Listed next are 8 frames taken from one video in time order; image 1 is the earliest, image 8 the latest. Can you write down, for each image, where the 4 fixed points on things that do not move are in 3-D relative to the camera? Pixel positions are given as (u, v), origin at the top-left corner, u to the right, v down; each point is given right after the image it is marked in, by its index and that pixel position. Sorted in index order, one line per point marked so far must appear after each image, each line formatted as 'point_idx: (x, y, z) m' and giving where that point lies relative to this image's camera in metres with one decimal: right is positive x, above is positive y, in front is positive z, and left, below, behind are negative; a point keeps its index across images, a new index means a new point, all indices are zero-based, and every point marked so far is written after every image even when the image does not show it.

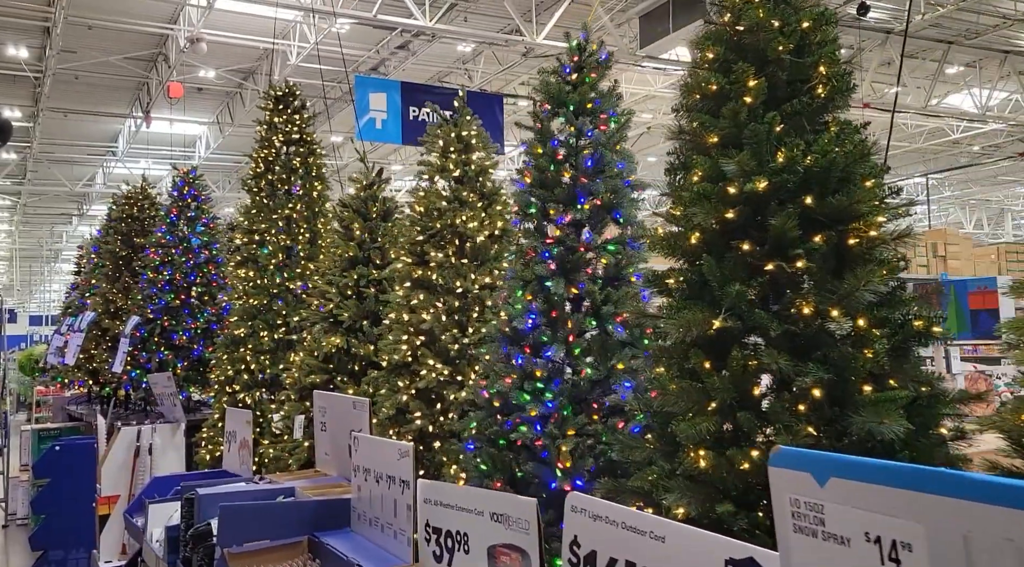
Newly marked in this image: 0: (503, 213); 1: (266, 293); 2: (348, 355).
0: (-0.1, +0.4, +5.7) m
1: (-2.4, -0.1, +9.4) m
2: (-1.2, -0.5, +7.1) m
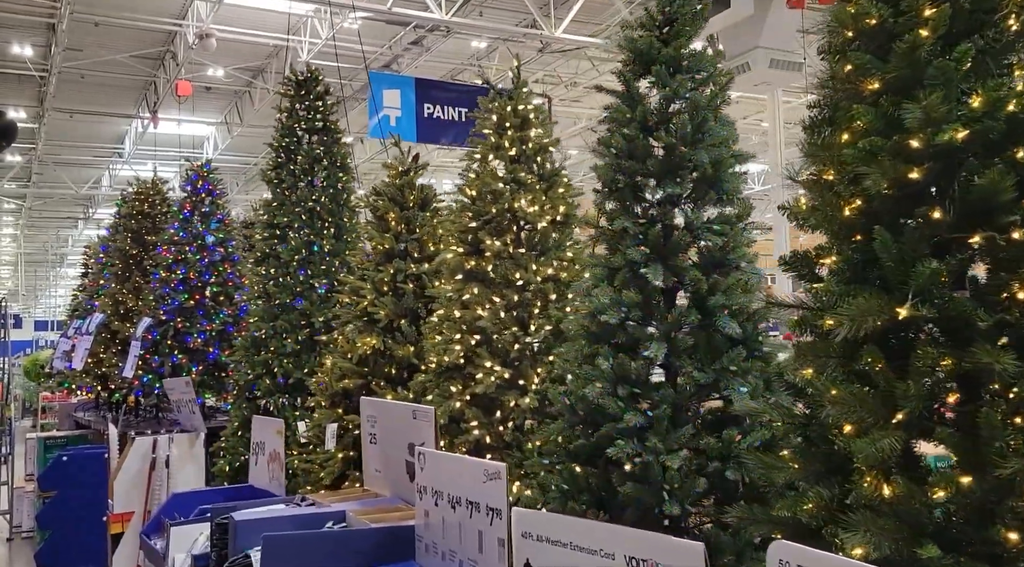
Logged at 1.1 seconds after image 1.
0: (+0.3, +0.5, +5.1) m
1: (-2.1, -0.1, +8.8) m
2: (-0.9, -0.5, +6.5) m
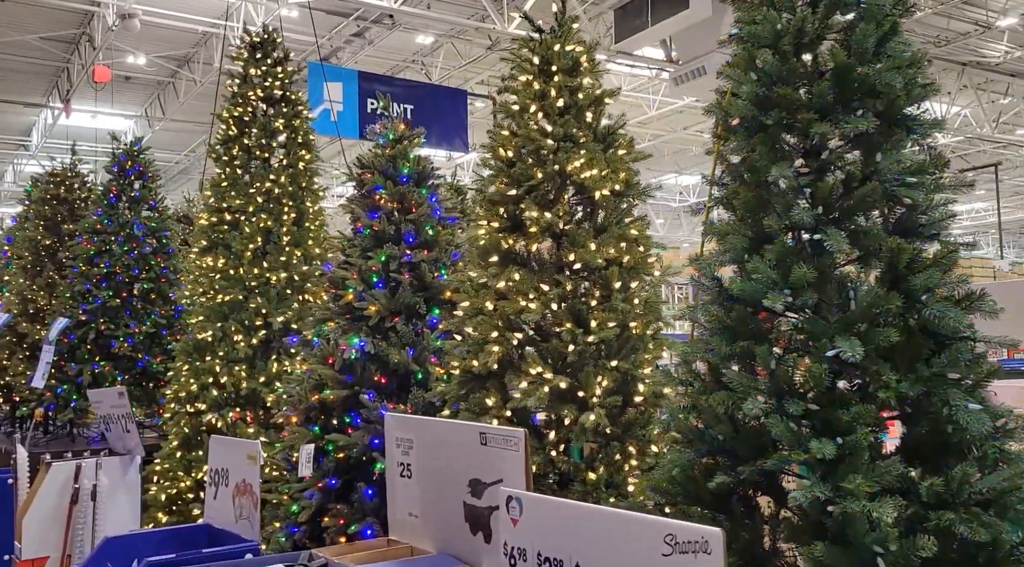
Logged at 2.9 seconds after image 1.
0: (+0.5, +0.5, +4.0) m
1: (-2.2, 0.0, +7.5) m
2: (-0.8, -0.5, +5.3) m
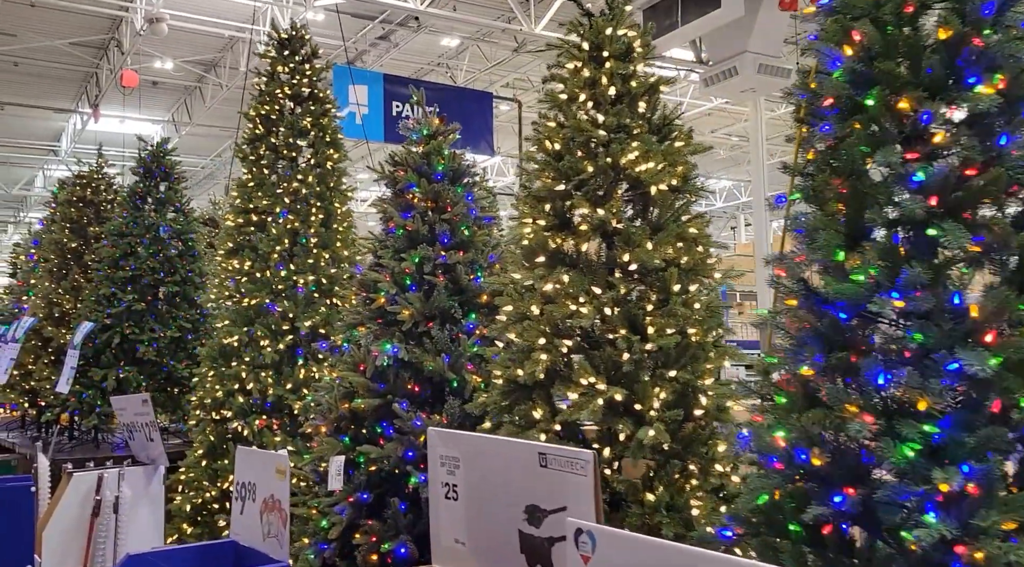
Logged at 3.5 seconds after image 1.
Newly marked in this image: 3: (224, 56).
0: (+0.7, +0.5, +3.7) m
1: (-1.9, 0.0, +7.2) m
2: (-0.6, -0.5, +5.0) m
3: (-4.8, +3.7, +15.6) m
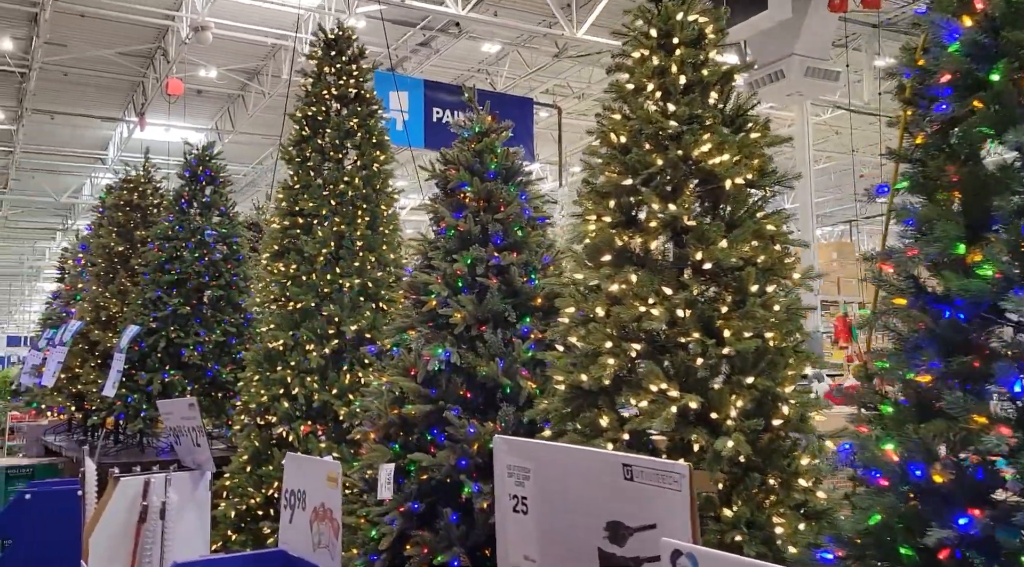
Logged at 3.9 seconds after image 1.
0: (+0.9, +0.5, +3.5) m
1: (-1.5, -0.1, +7.1) m
2: (-0.3, -0.5, +4.8) m
3: (-4.1, +3.7, +15.6) m
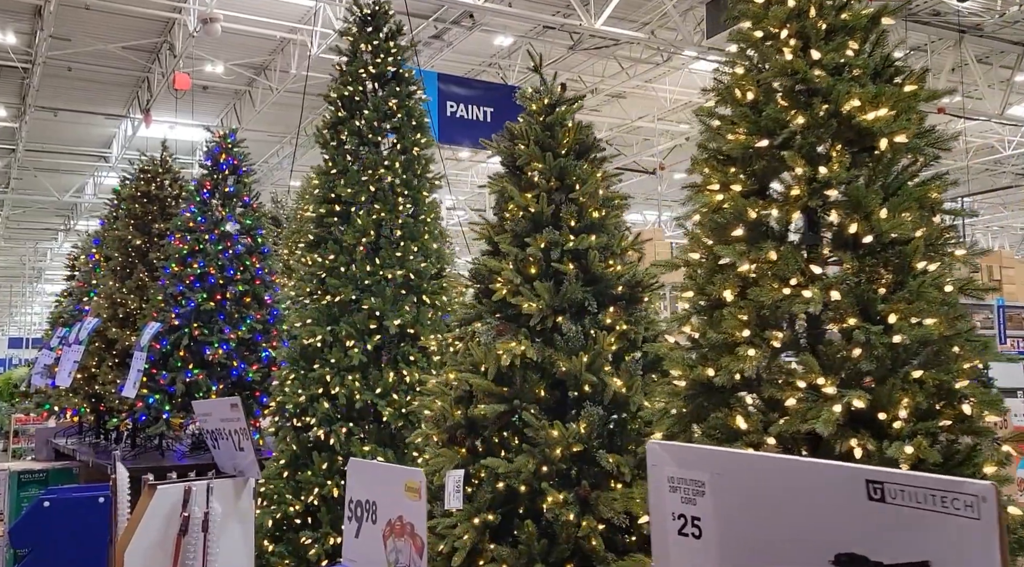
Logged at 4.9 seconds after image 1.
0: (+1.3, +0.6, +3.0) m
1: (-1.1, 0.0, +6.6) m
2: (+0.1, -0.4, +4.4) m
3: (-3.7, +3.7, +15.1) m
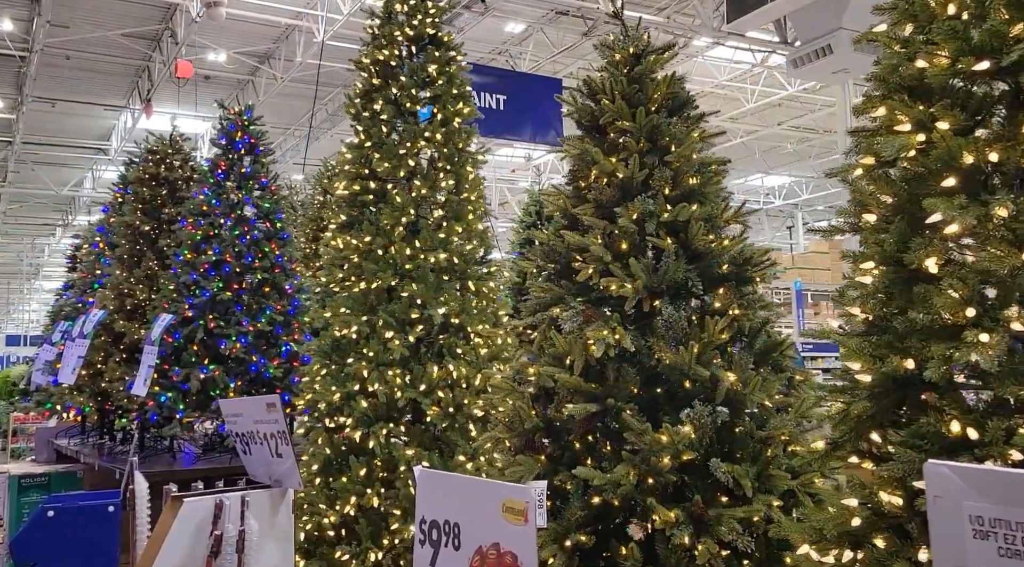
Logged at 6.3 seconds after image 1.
0: (+1.7, +0.7, +2.3) m
1: (-0.8, +0.1, +5.9) m
2: (+0.5, -0.3, +3.7) m
3: (-3.4, +3.8, +14.4) m
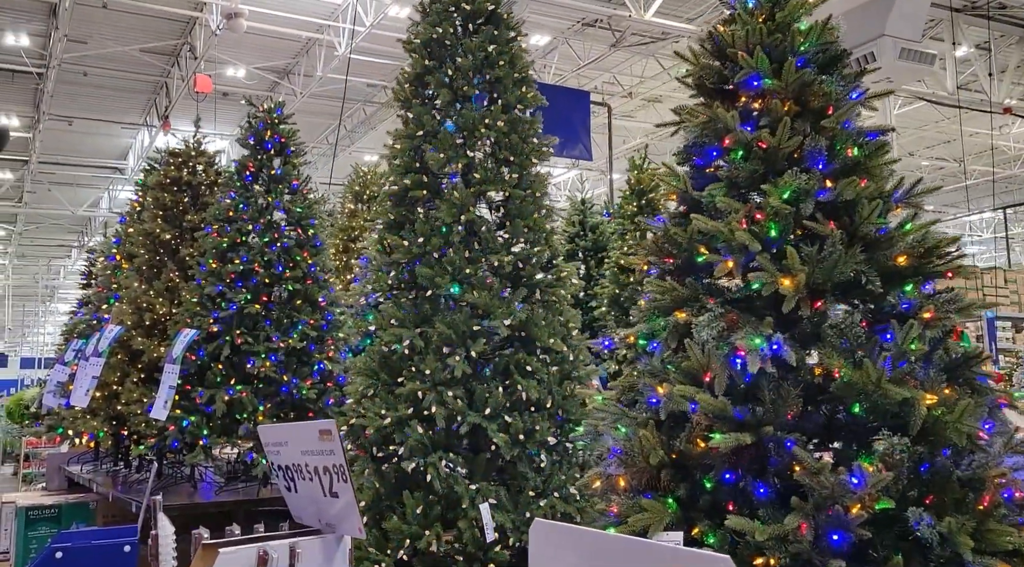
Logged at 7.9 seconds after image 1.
0: (+2.0, +0.7, +1.5) m
1: (-0.3, +0.1, +5.2) m
2: (+0.9, -0.3, +2.9) m
3: (-2.8, +3.6, +13.7) m
